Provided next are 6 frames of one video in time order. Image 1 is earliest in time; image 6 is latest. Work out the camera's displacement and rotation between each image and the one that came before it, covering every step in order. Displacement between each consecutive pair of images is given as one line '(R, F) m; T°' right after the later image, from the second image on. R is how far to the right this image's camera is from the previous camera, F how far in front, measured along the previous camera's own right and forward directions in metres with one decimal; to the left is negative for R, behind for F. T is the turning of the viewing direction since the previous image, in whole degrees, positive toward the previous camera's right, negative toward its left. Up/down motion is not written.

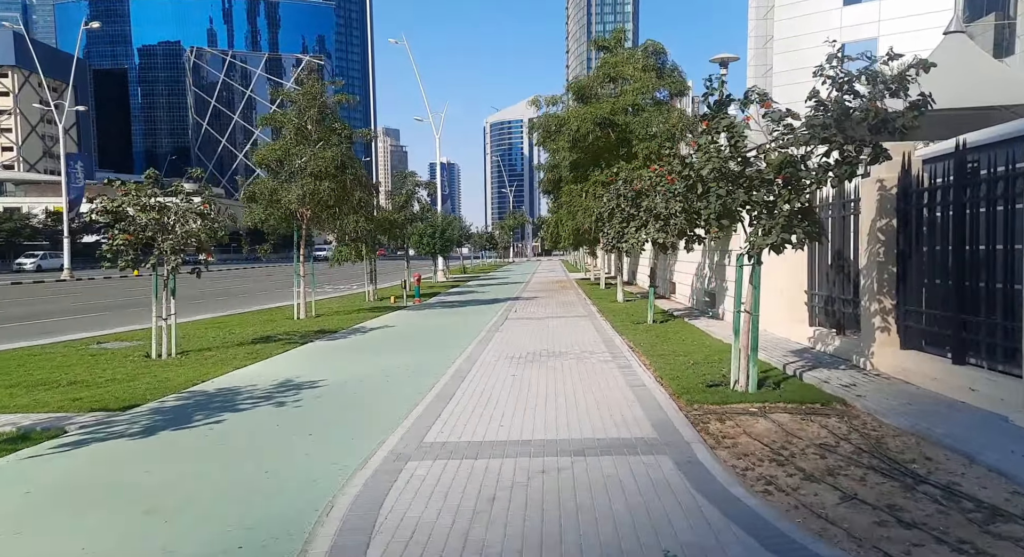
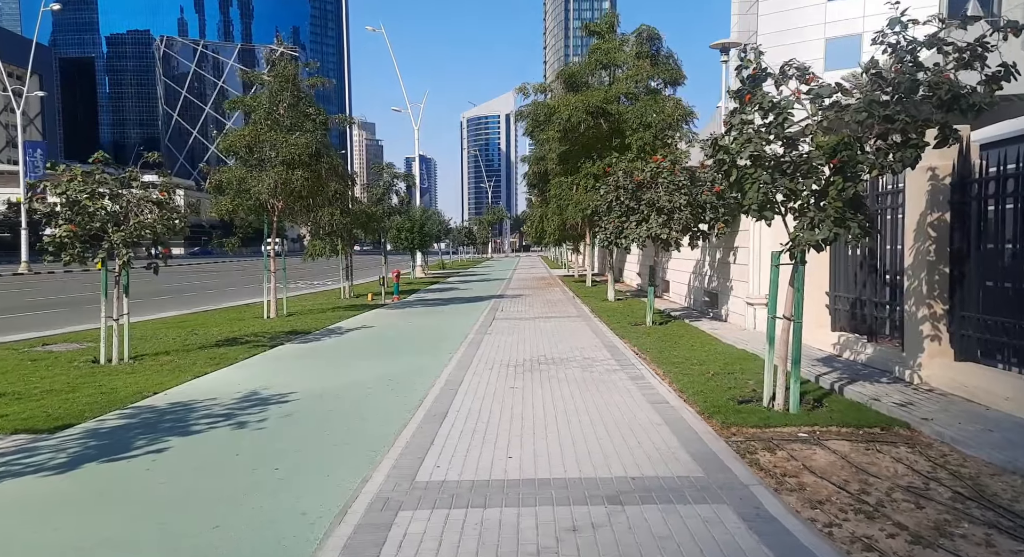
(-0.3, +1.1) m; +2°
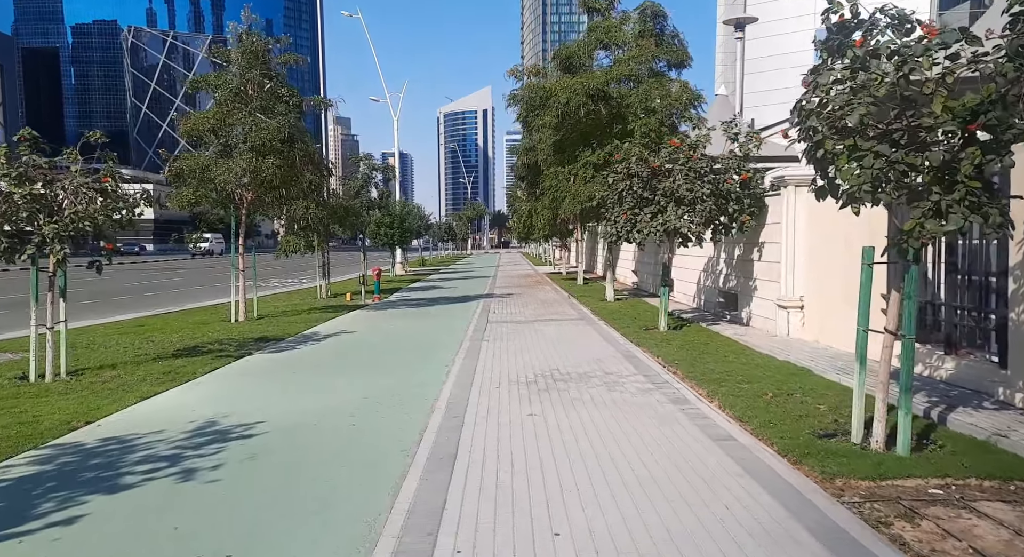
(-0.4, +1.5) m; +2°
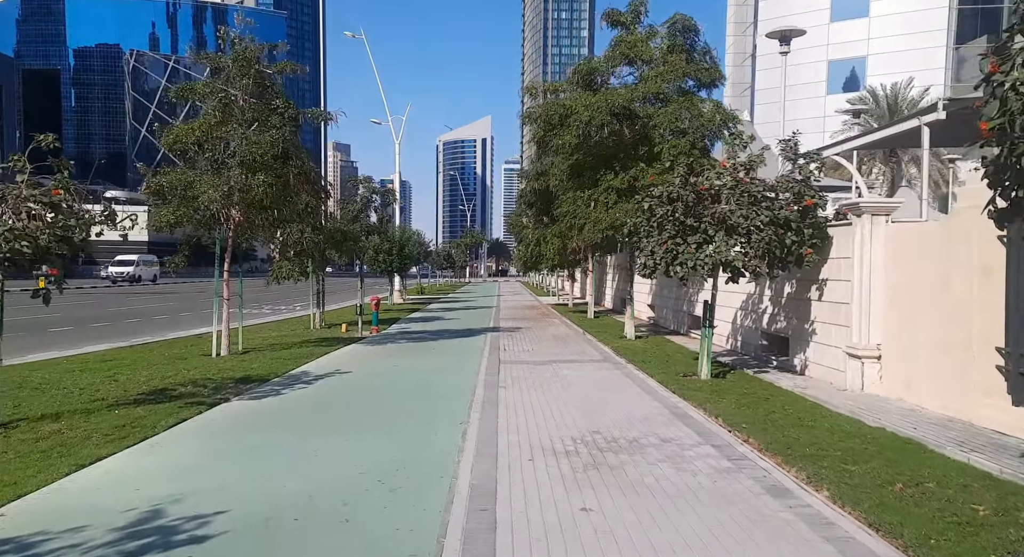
(-0.4, +1.6) m; 0°
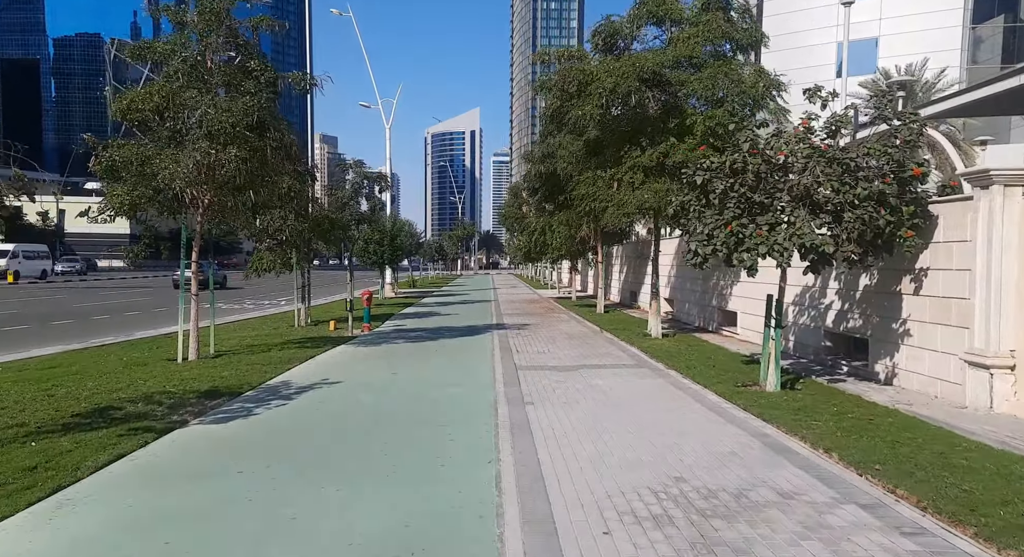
(-0.5, +2.0) m; +1°
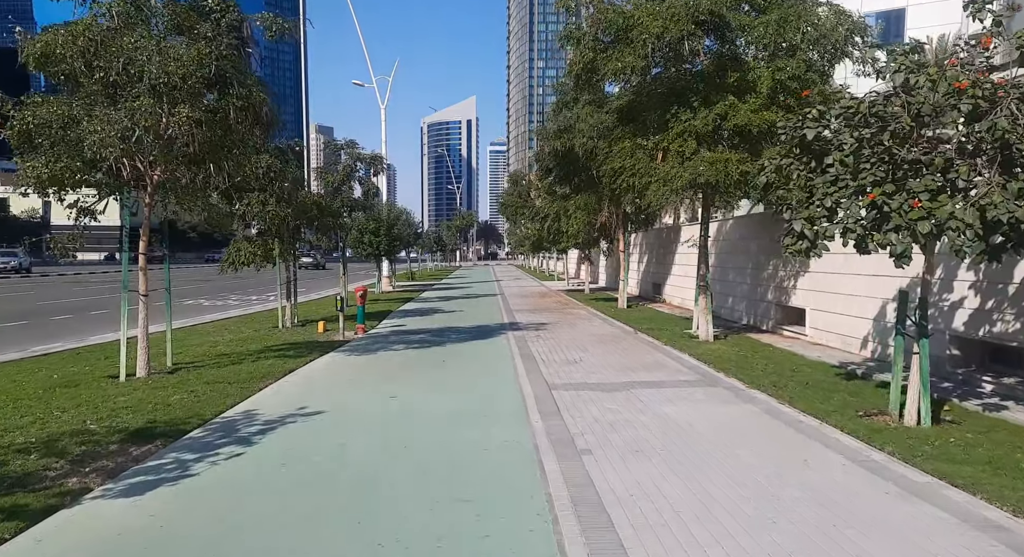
(-0.4, +2.5) m; 0°
